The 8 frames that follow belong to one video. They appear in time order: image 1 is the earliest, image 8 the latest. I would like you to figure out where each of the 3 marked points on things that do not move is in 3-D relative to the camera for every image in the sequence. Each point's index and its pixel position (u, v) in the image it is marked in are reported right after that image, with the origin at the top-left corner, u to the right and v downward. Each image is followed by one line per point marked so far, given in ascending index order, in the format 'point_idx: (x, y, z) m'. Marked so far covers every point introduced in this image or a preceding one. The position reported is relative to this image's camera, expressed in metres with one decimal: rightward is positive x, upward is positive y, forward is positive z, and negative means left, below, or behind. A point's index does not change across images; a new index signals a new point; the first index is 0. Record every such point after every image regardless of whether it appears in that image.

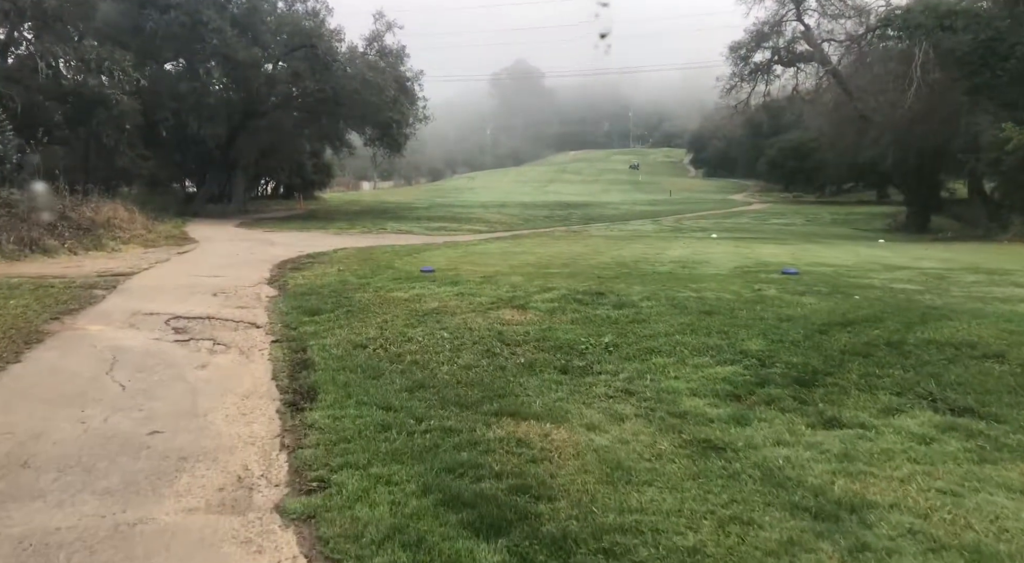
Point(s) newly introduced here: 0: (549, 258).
0: (+0.7, +0.4, +15.6) m
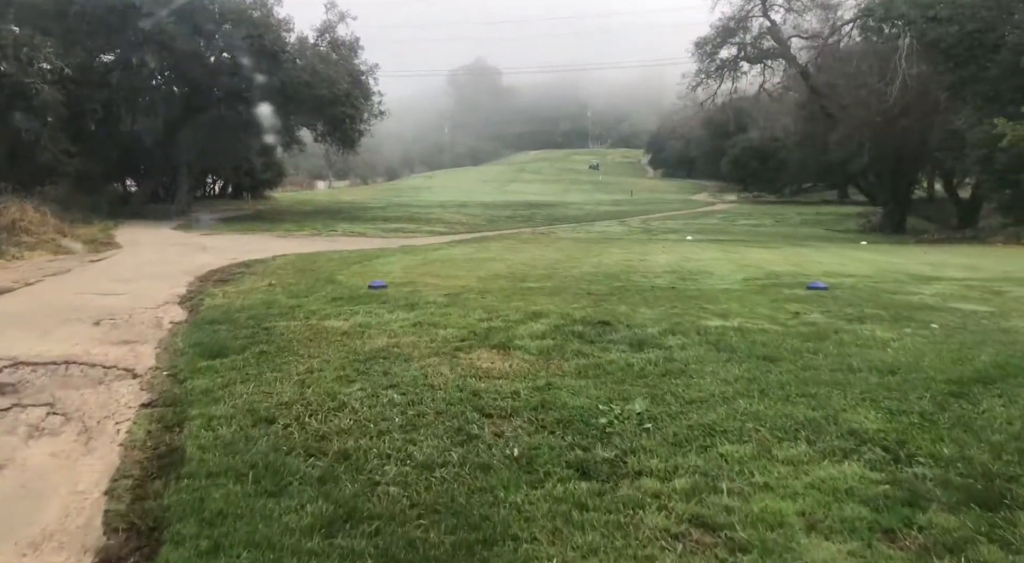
0: (+0.1, +0.2, +13.6) m
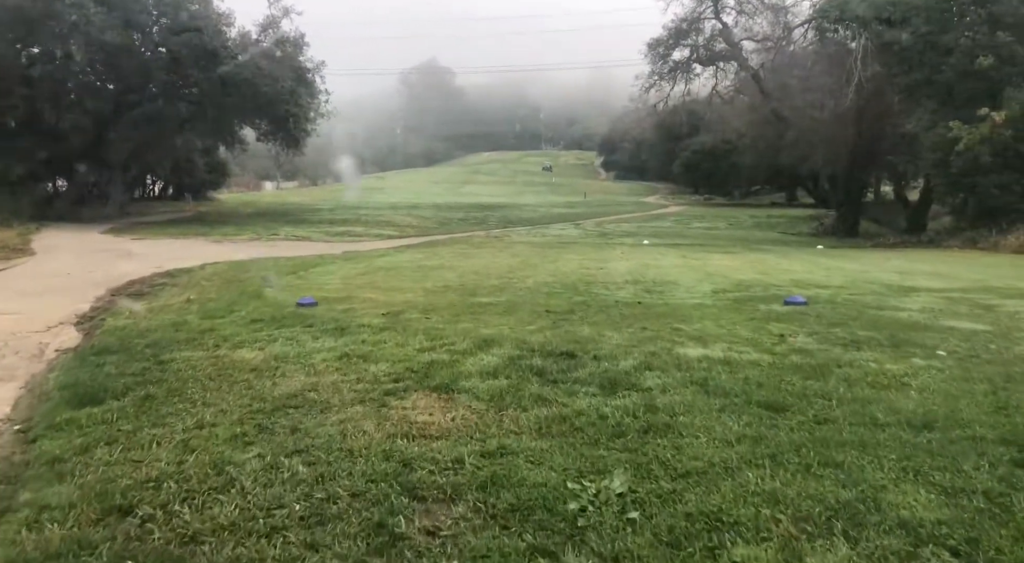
0: (-0.6, +0.1, +12.6) m
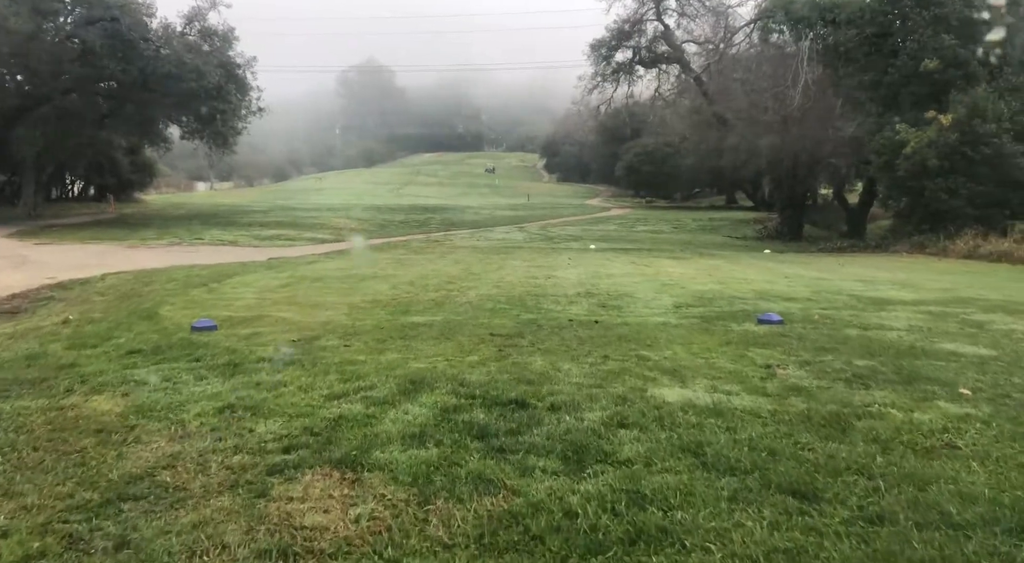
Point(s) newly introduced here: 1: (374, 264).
0: (-1.4, -0.1, +11.3) m
1: (-2.8, +0.3, +17.0) m
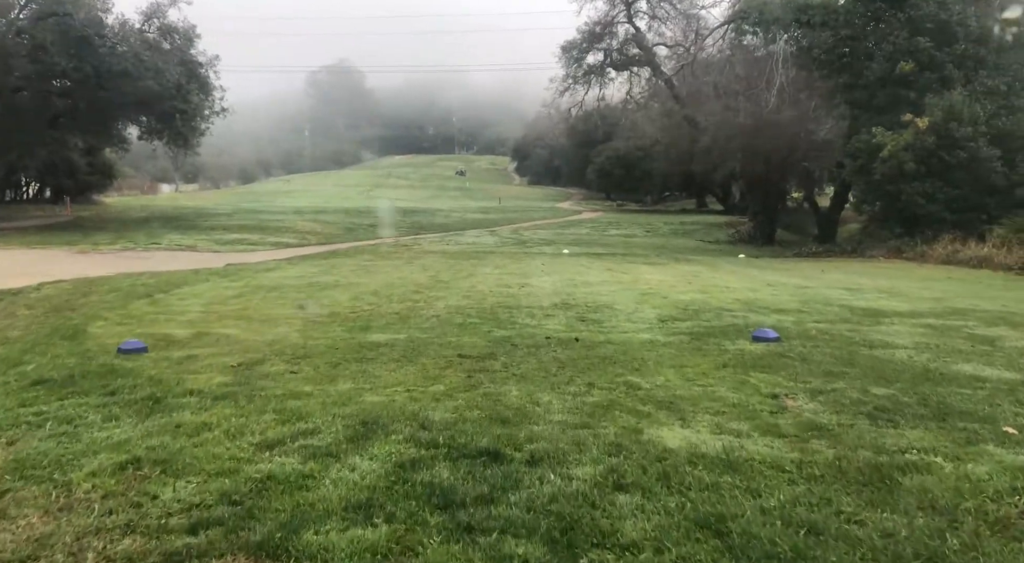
0: (-1.8, -0.2, +10.5) m
1: (-3.3, +0.2, +16.1) m
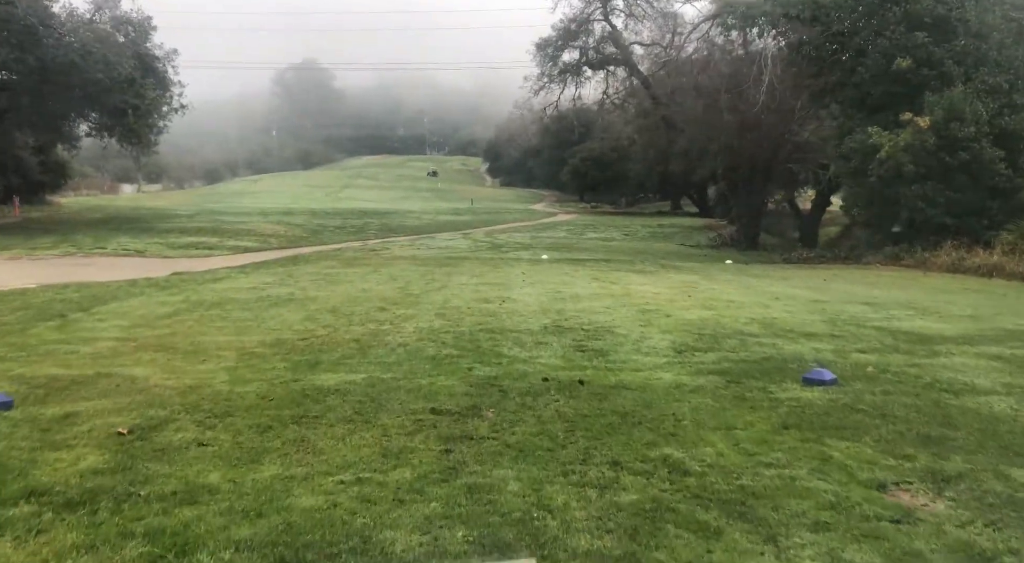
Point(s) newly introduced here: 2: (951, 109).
0: (-2.0, -0.4, +9.0) m
1: (-3.7, 0.0, +14.5) m
2: (+10.3, +4.0, +19.7) m
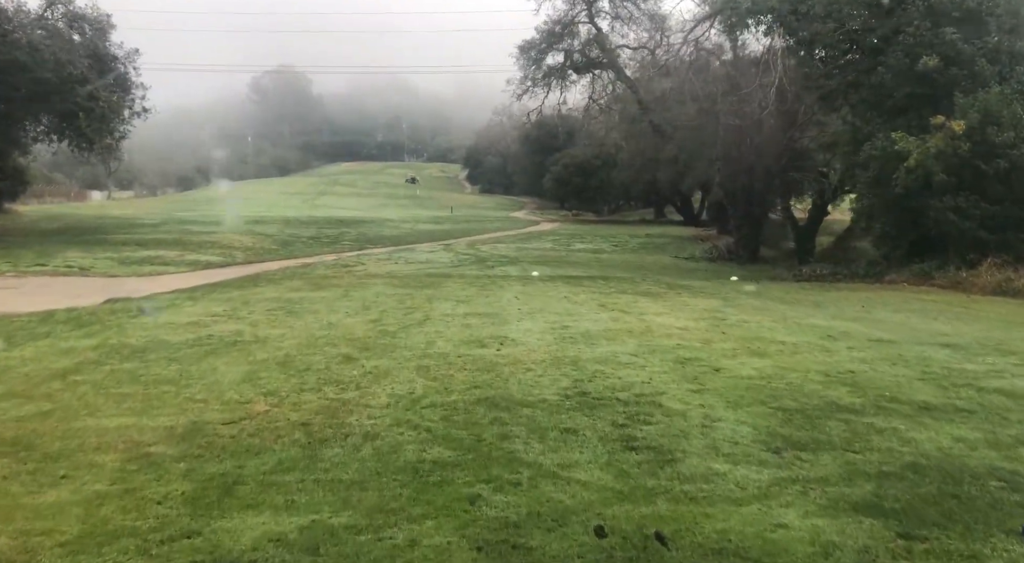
0: (-1.9, -0.8, +6.7) m
1: (-3.8, -0.4, +12.2) m
2: (+10.1, +3.6, +17.8) m
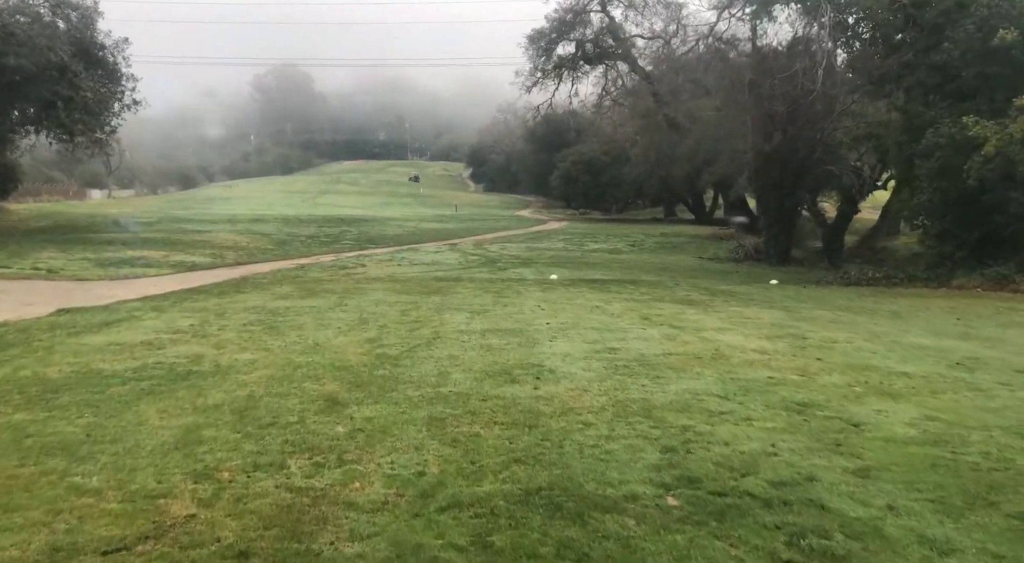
0: (-1.6, -0.9, +4.5) m
1: (-3.5, -0.6, +10.0) m
2: (+10.4, +3.5, +15.5) m
